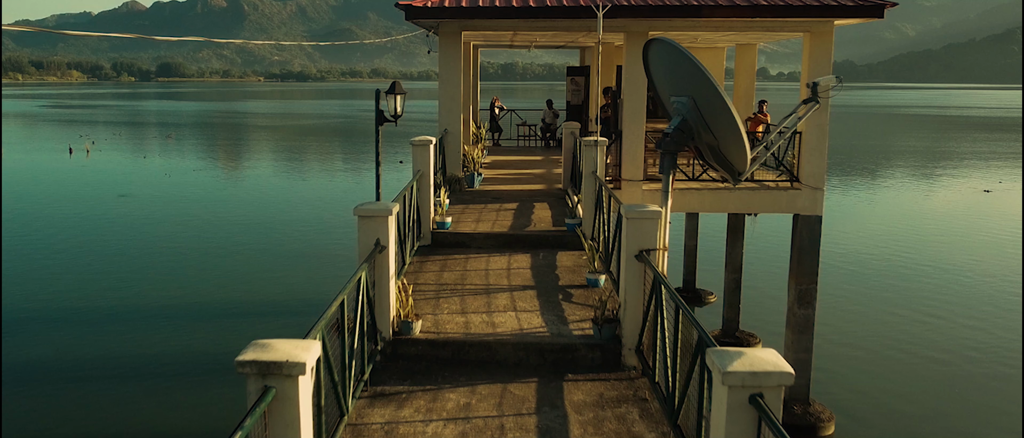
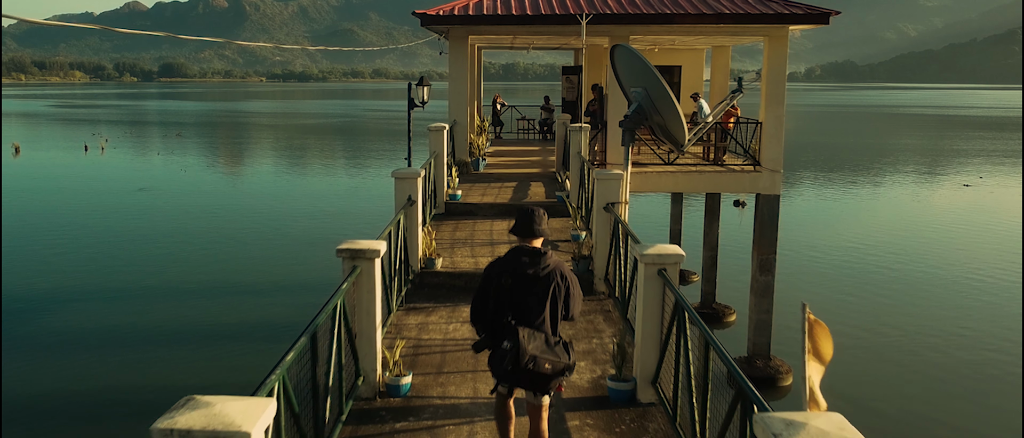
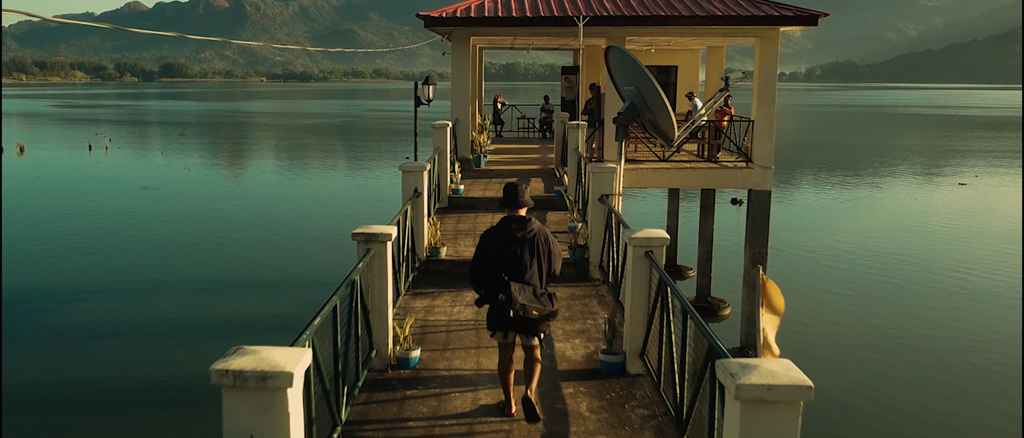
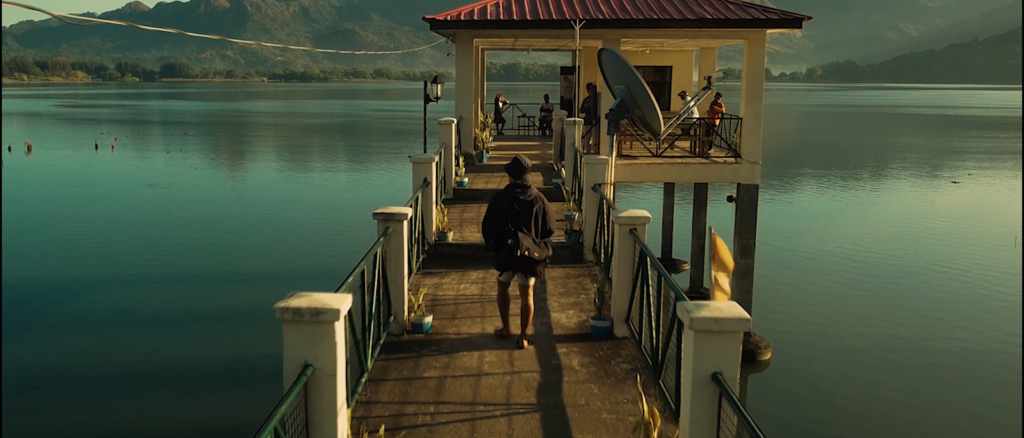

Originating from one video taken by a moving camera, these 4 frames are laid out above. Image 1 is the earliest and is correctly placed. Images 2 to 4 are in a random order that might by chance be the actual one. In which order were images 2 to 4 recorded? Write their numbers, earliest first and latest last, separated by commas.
2, 3, 4
